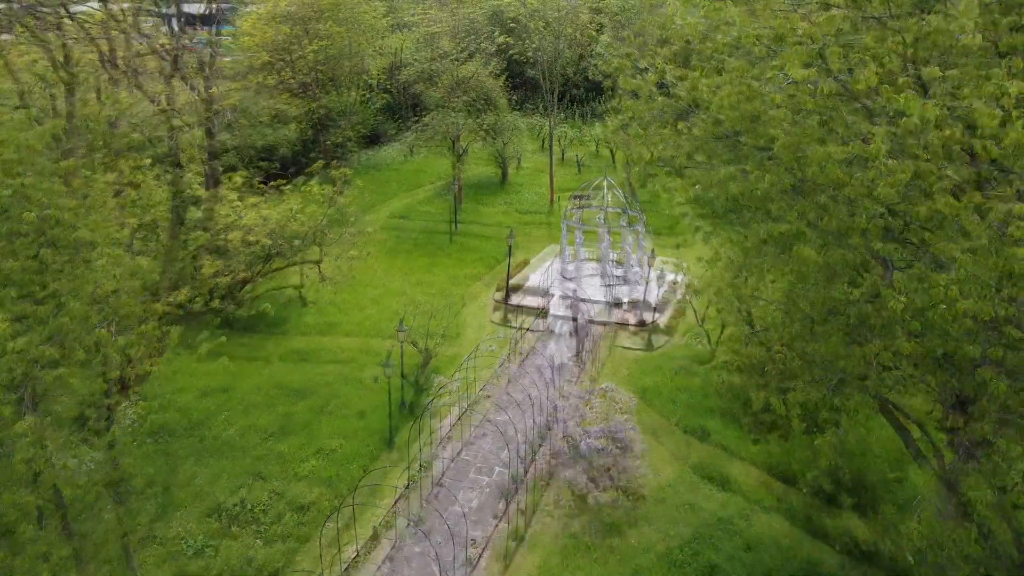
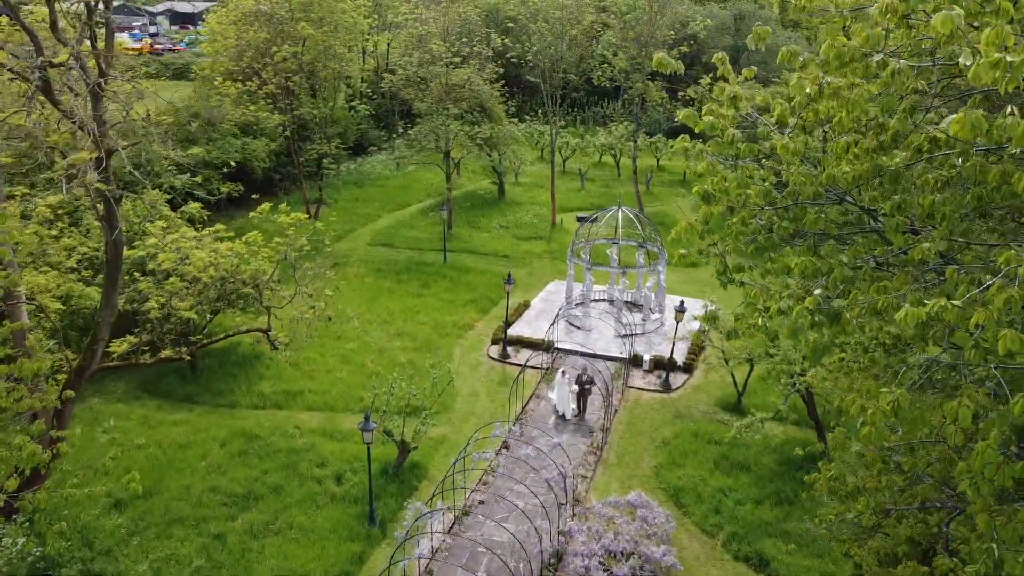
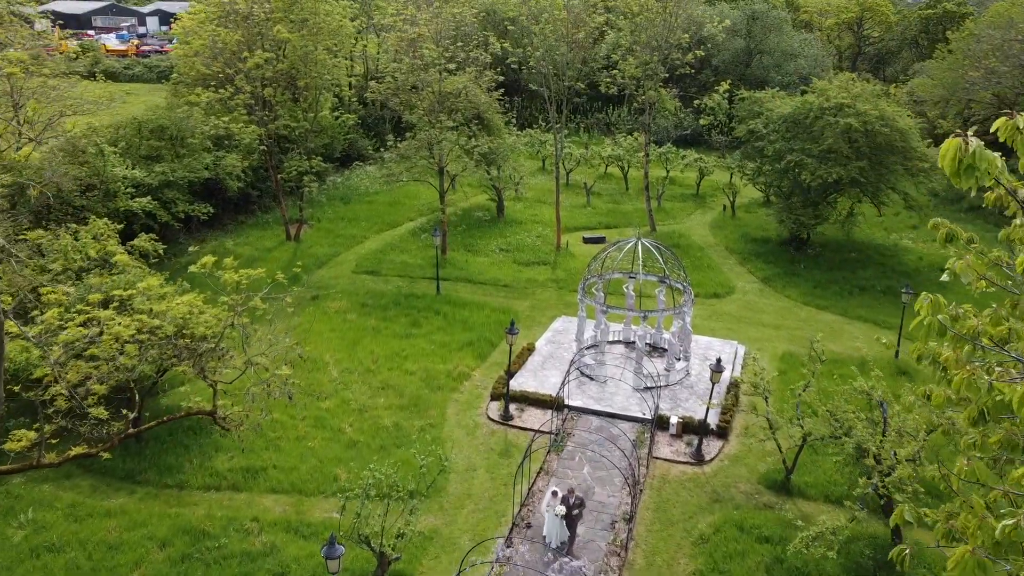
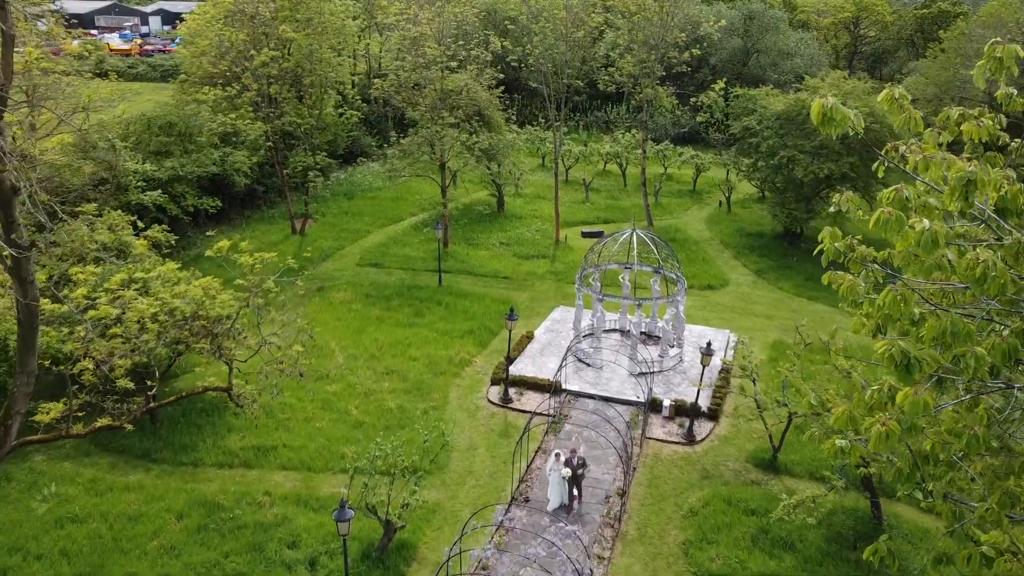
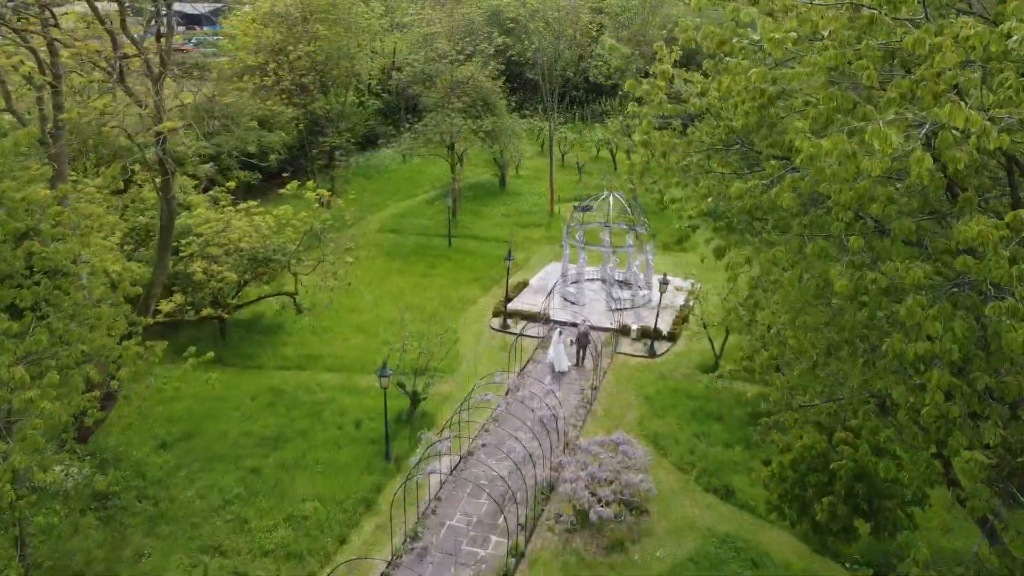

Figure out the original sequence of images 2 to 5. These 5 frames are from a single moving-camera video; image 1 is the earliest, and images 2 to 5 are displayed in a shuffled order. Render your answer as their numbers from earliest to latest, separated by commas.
5, 2, 4, 3
